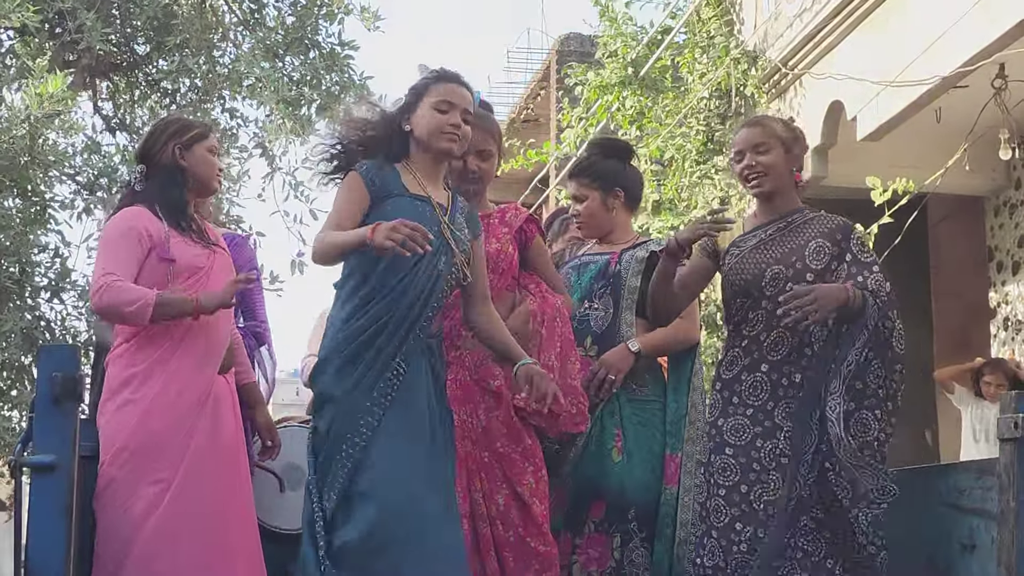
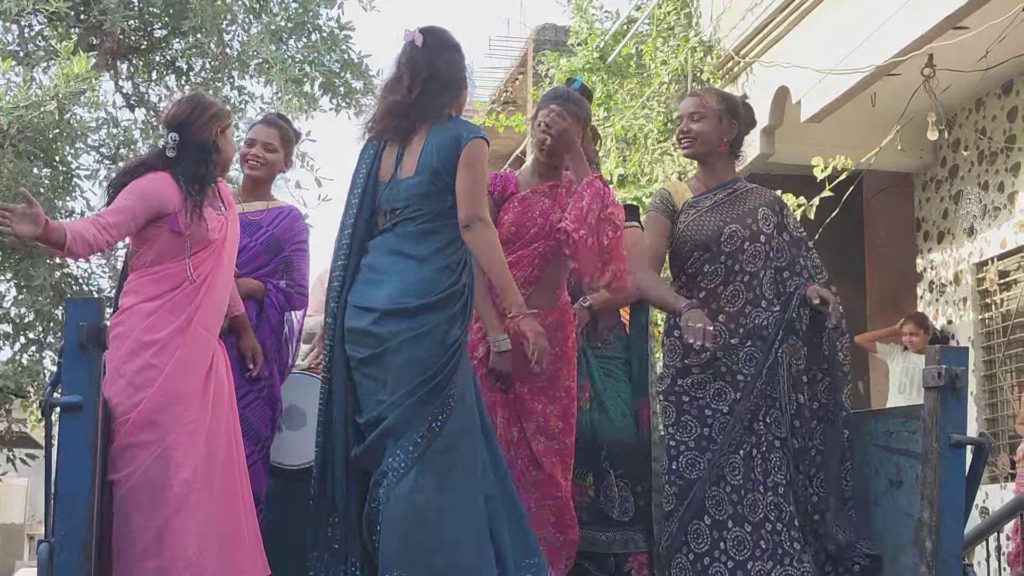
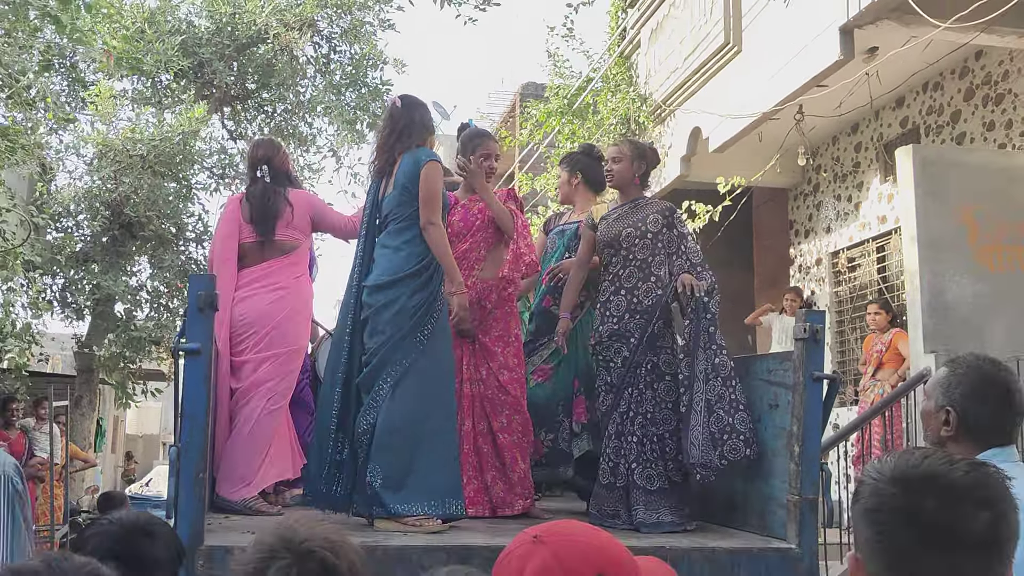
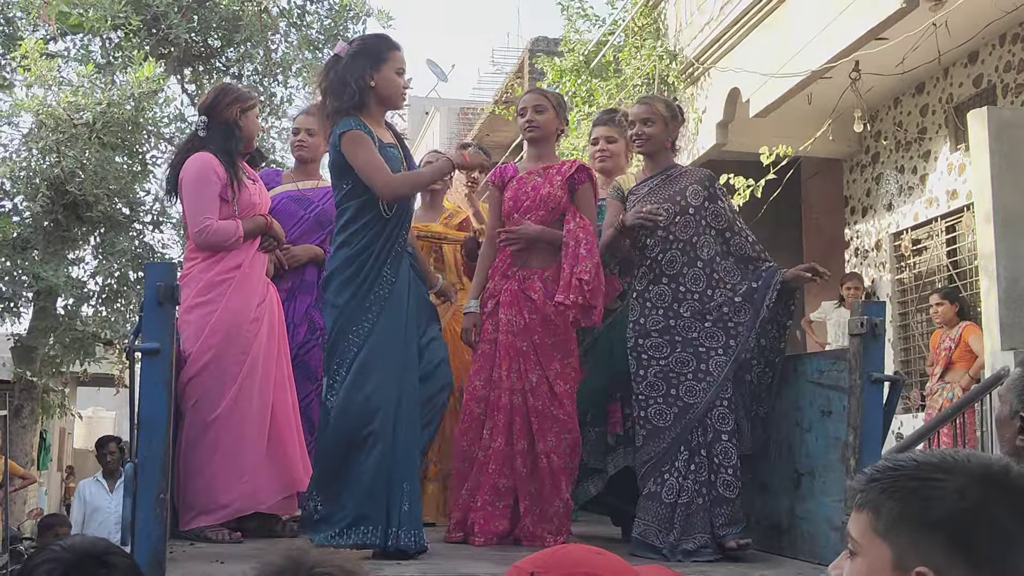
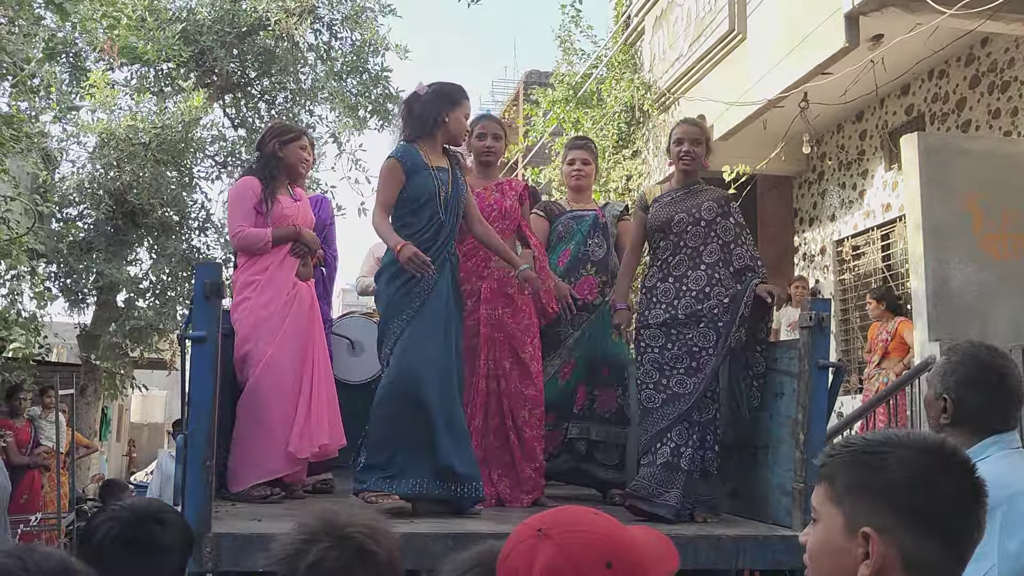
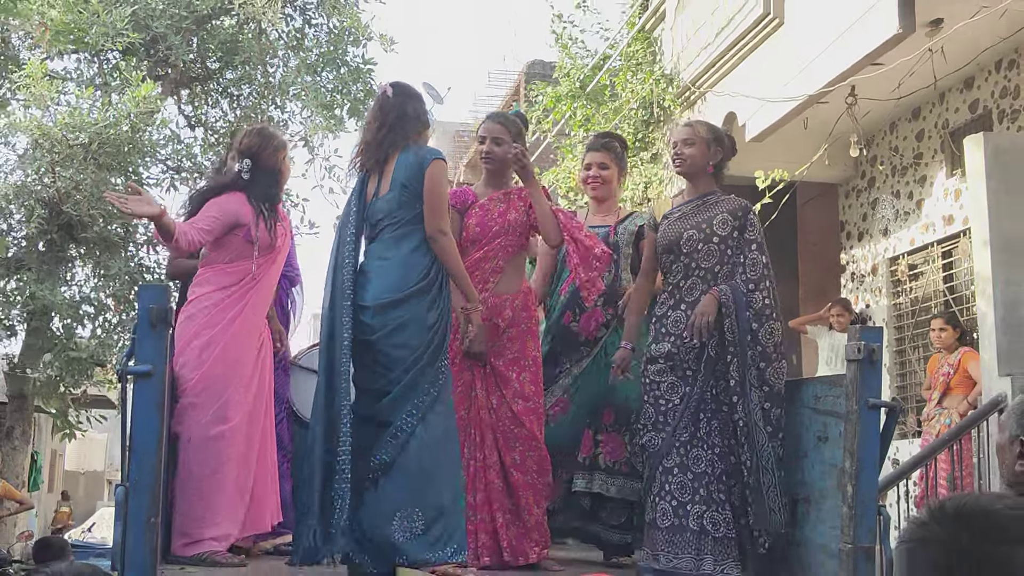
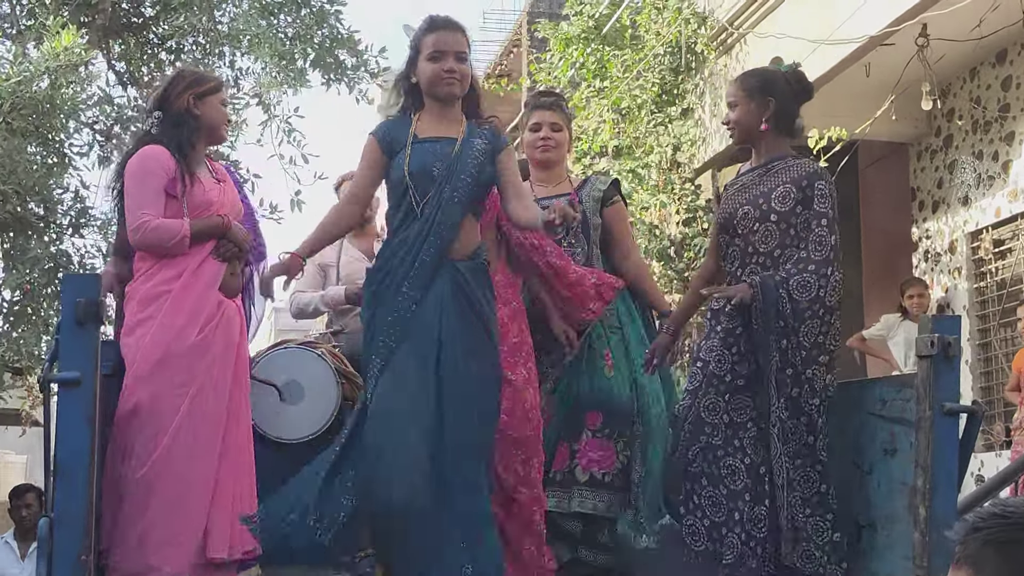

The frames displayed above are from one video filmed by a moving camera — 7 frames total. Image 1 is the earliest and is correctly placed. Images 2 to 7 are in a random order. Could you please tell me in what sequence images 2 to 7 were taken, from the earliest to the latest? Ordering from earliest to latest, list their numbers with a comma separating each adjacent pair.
2, 6, 3, 5, 4, 7
